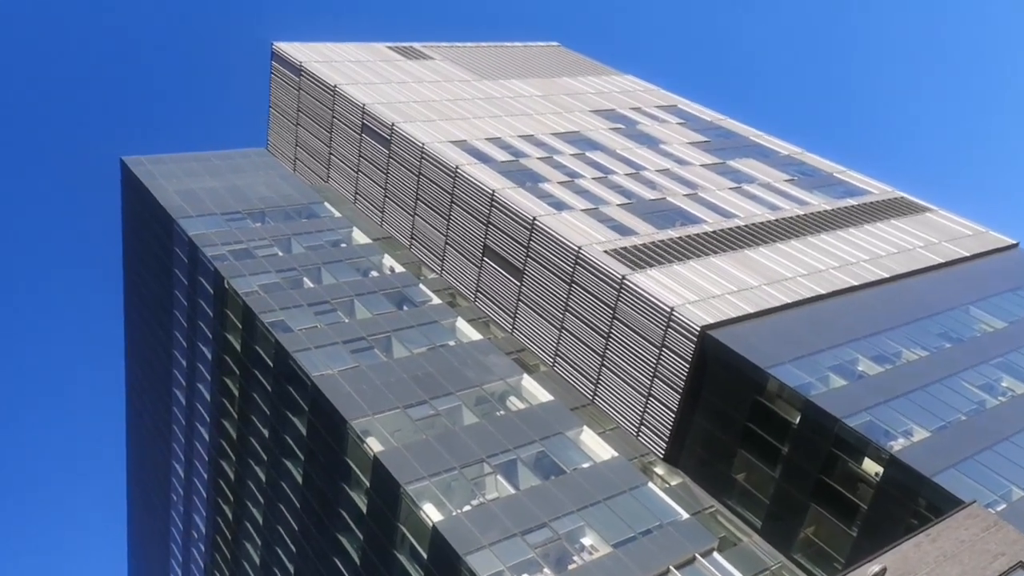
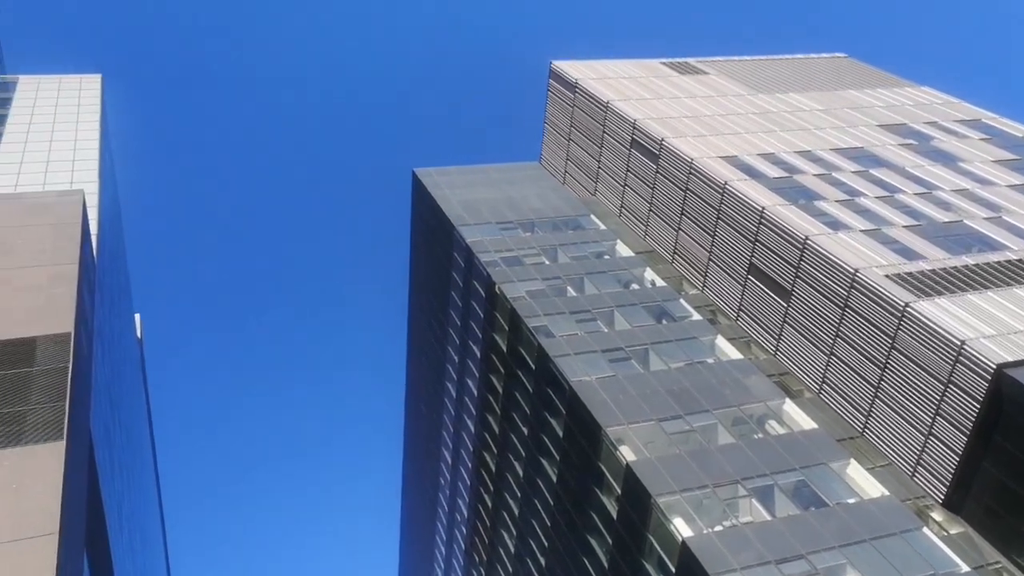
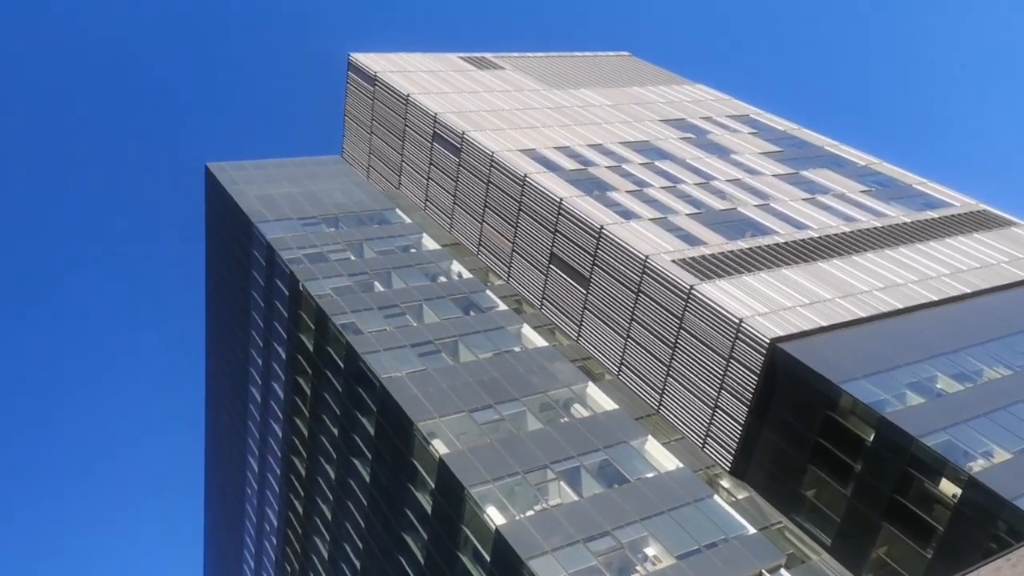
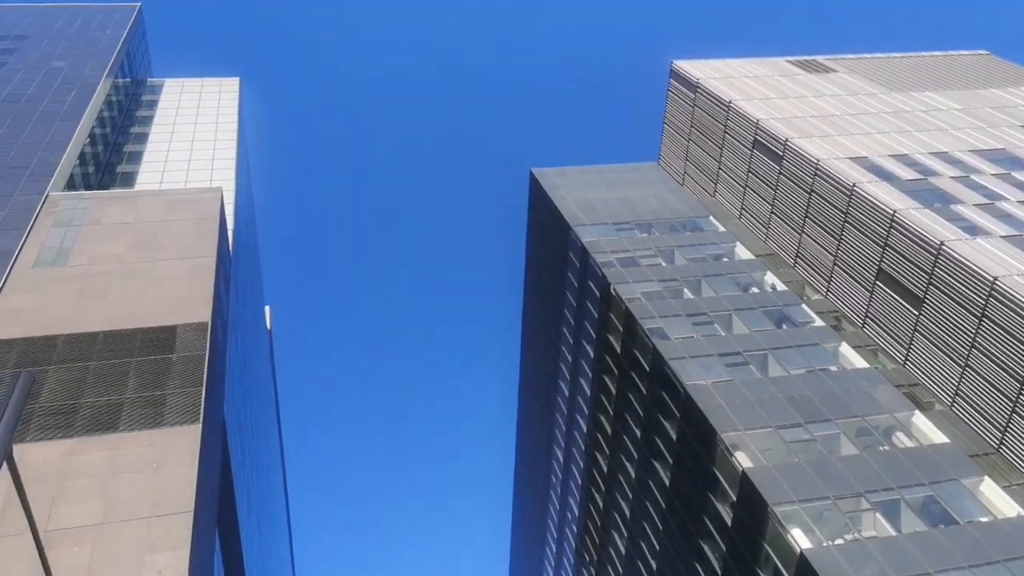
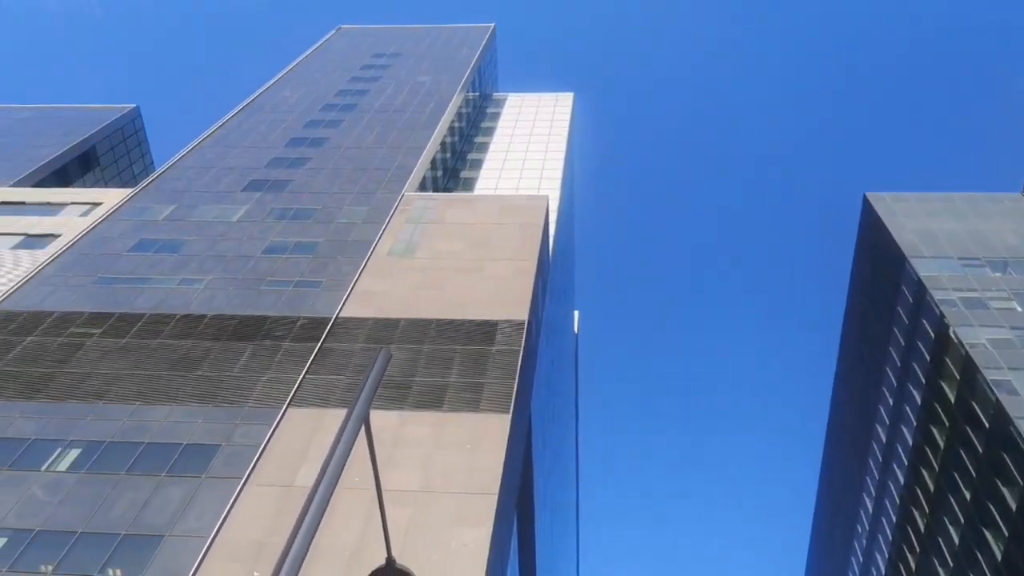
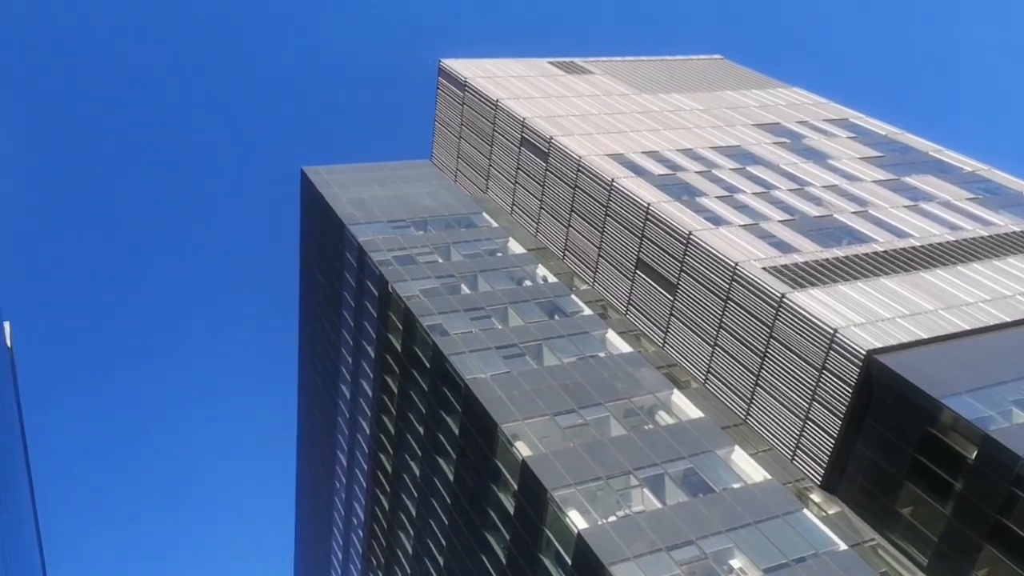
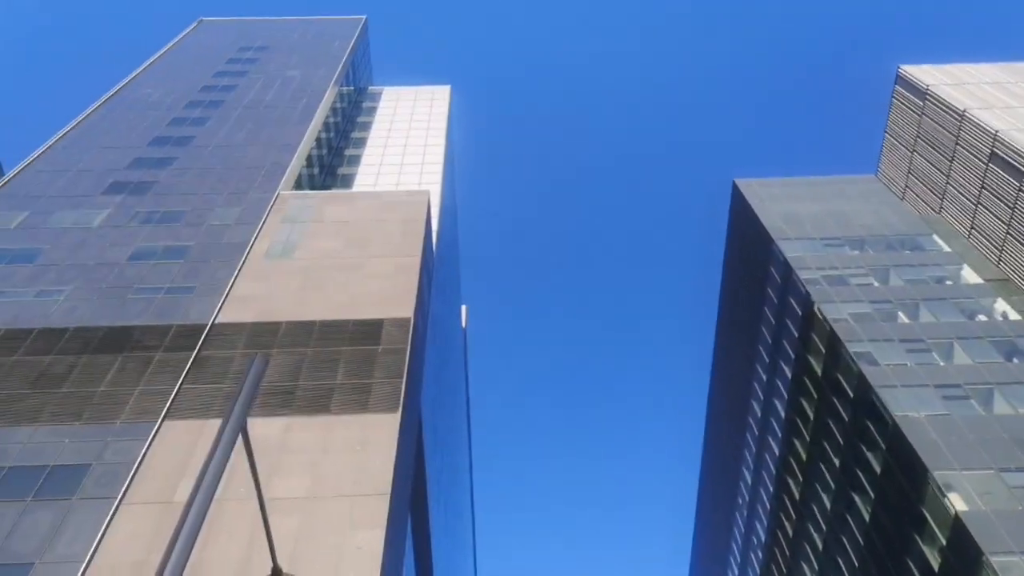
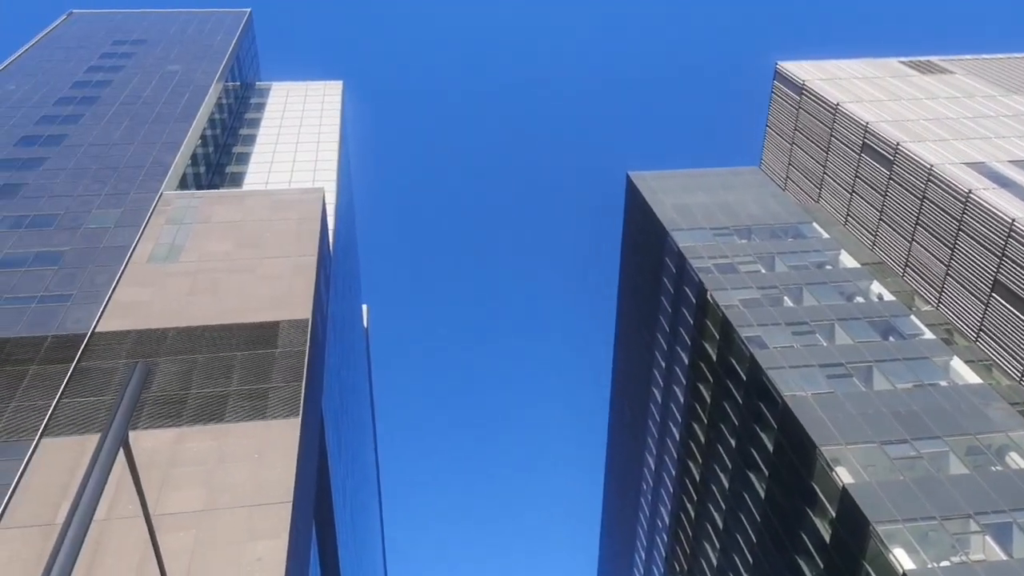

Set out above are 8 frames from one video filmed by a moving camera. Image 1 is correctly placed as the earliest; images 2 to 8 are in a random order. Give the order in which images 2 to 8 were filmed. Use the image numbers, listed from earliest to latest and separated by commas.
3, 6, 2, 4, 8, 7, 5
